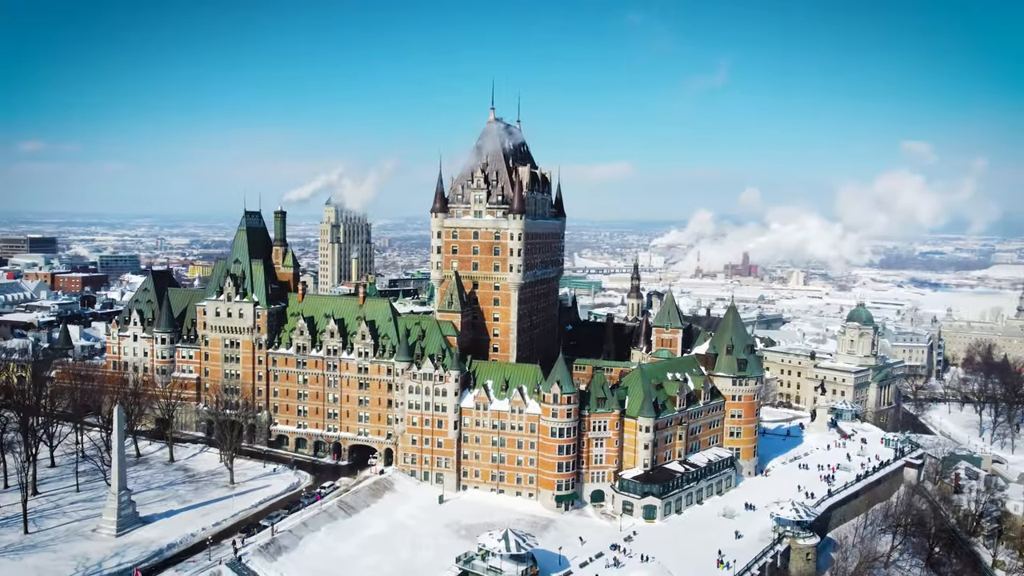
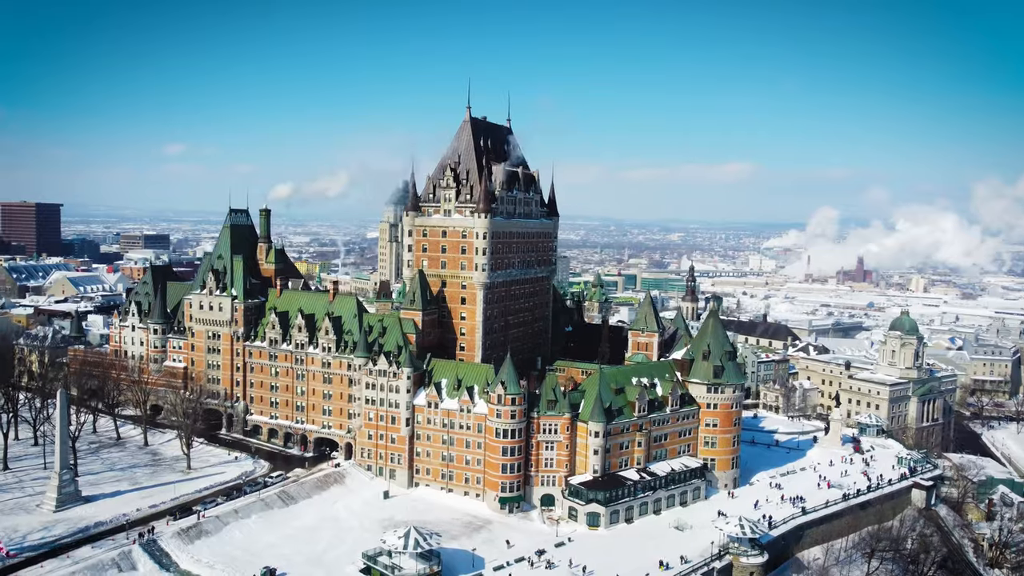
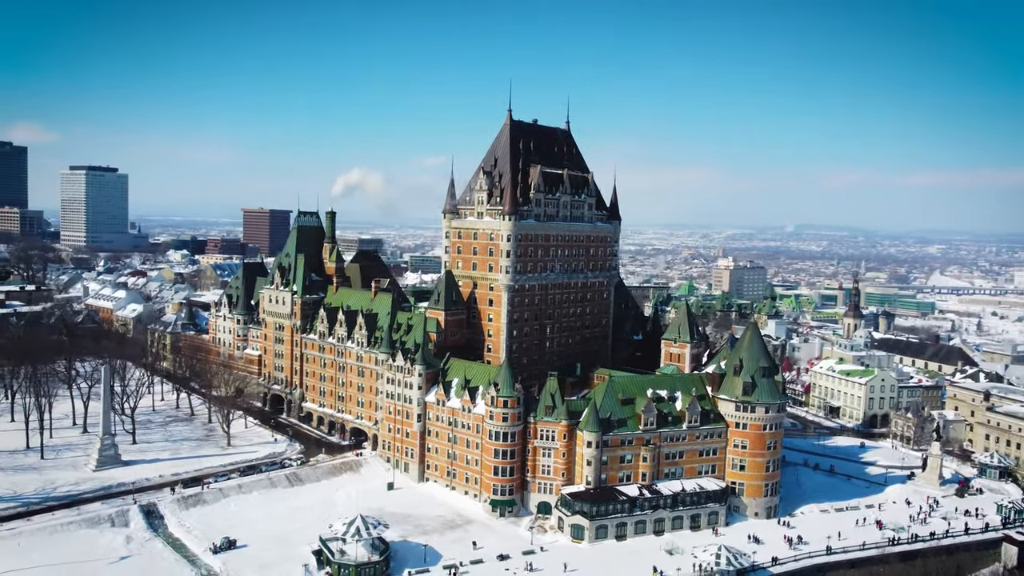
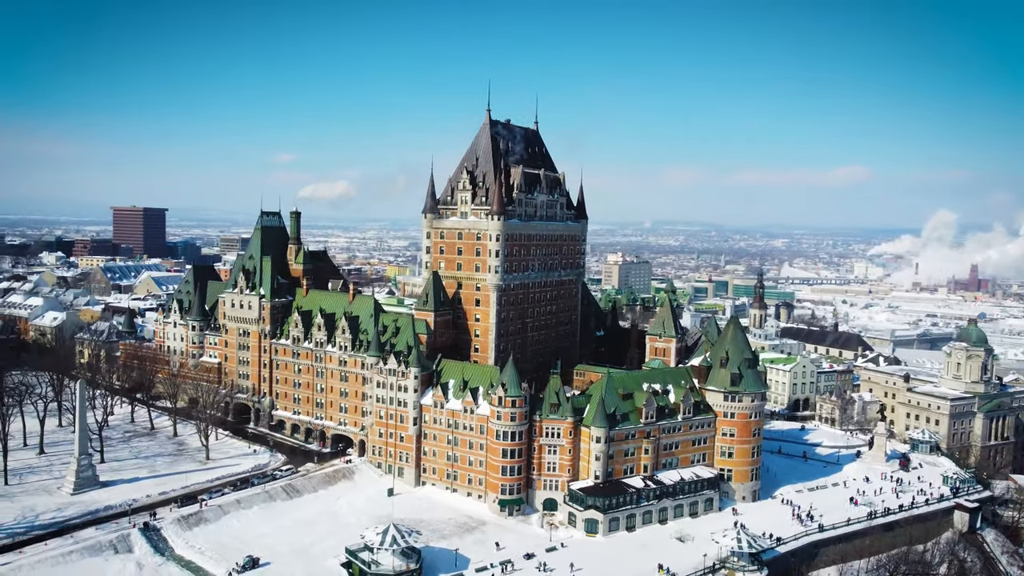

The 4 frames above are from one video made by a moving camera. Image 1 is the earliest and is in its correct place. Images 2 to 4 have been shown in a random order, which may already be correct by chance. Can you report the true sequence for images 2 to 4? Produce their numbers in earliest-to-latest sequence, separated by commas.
2, 4, 3
